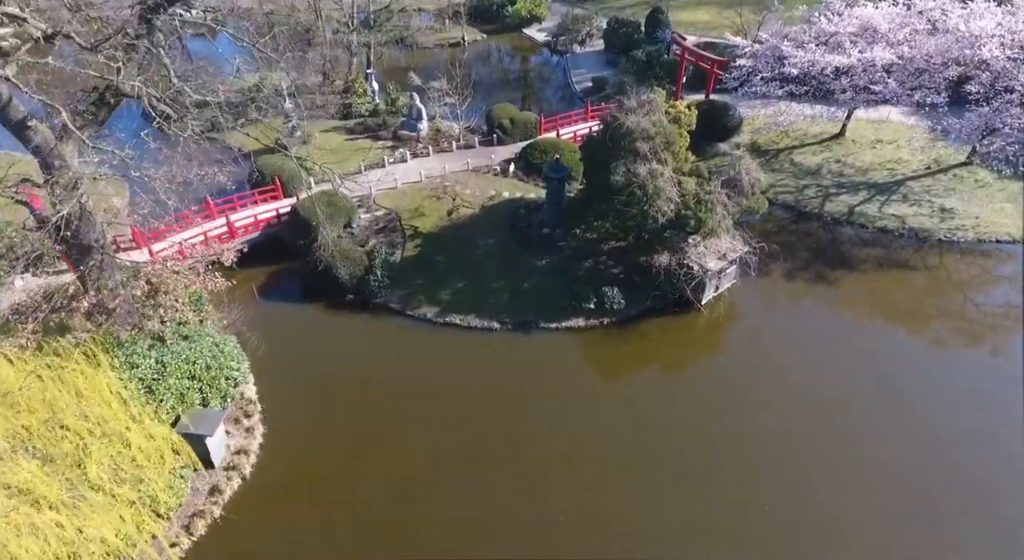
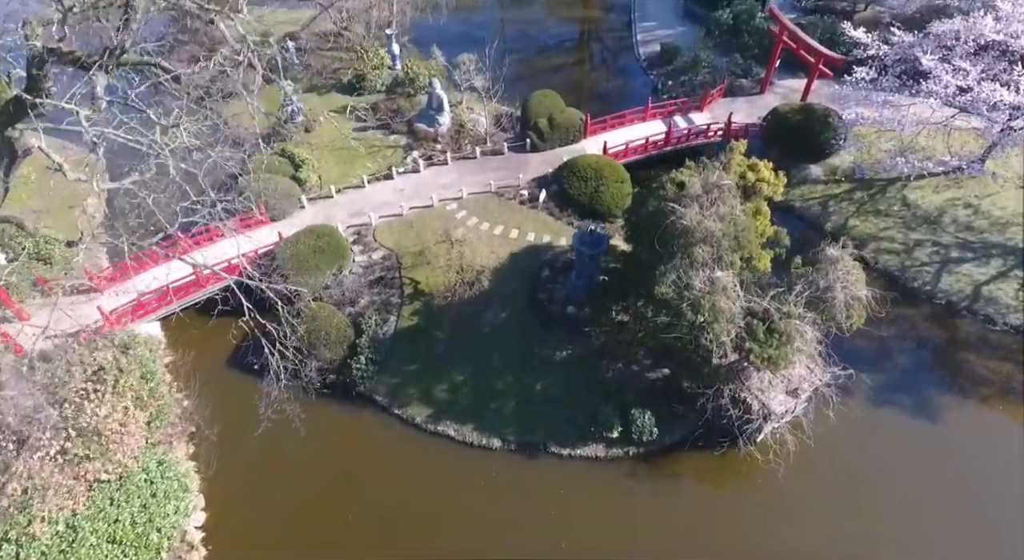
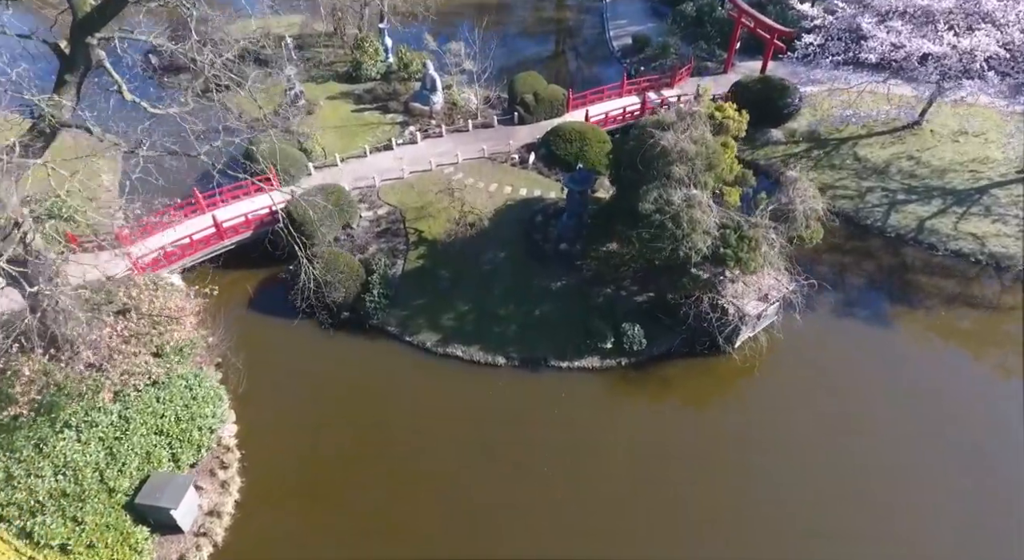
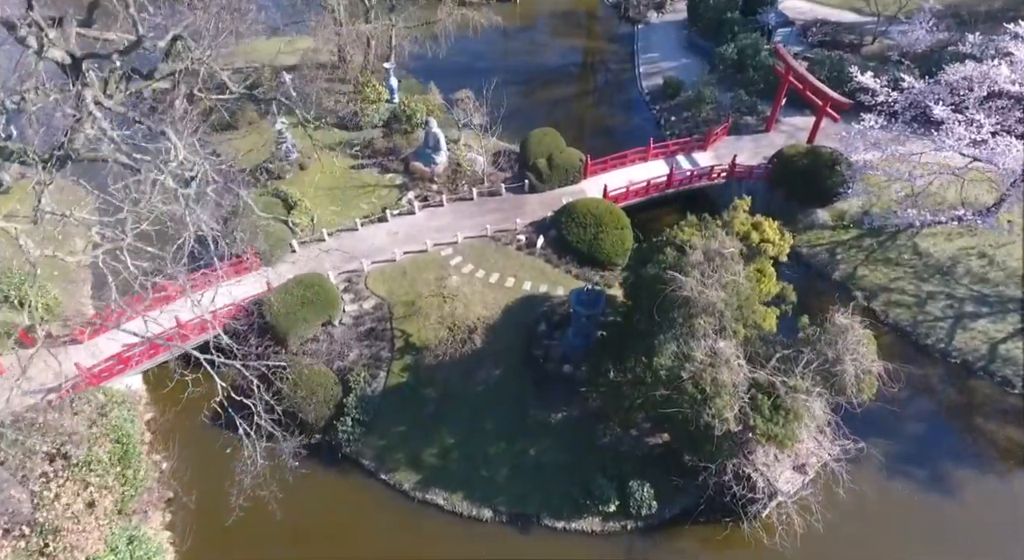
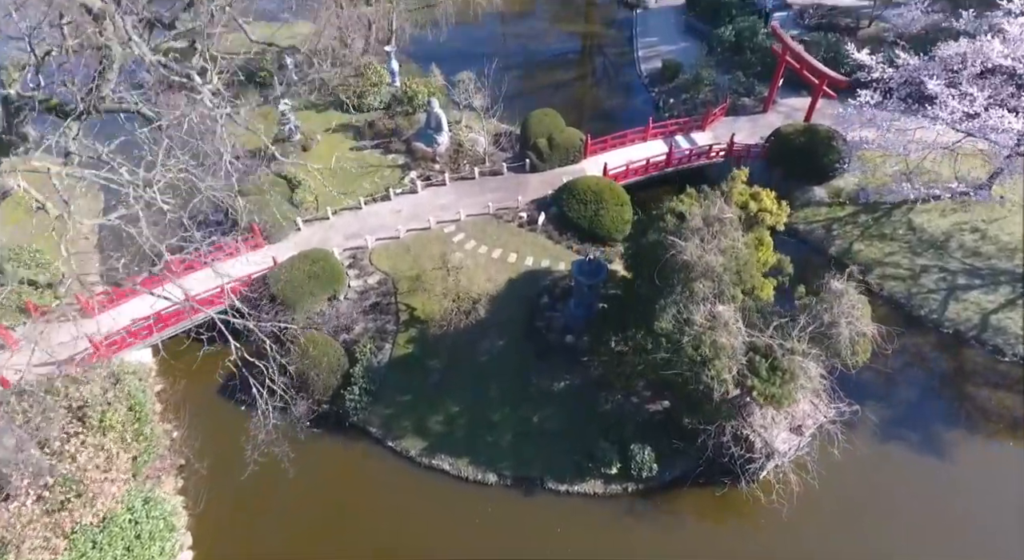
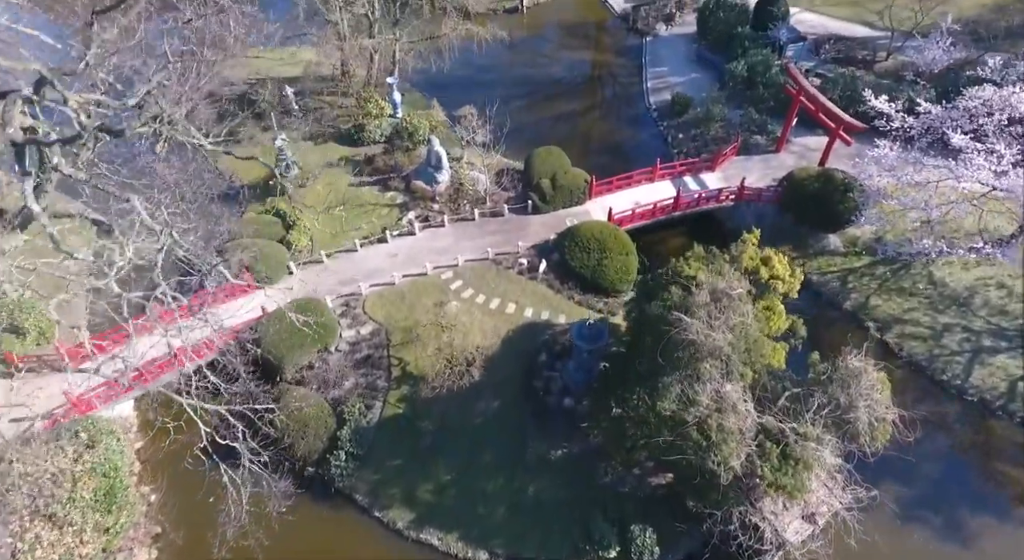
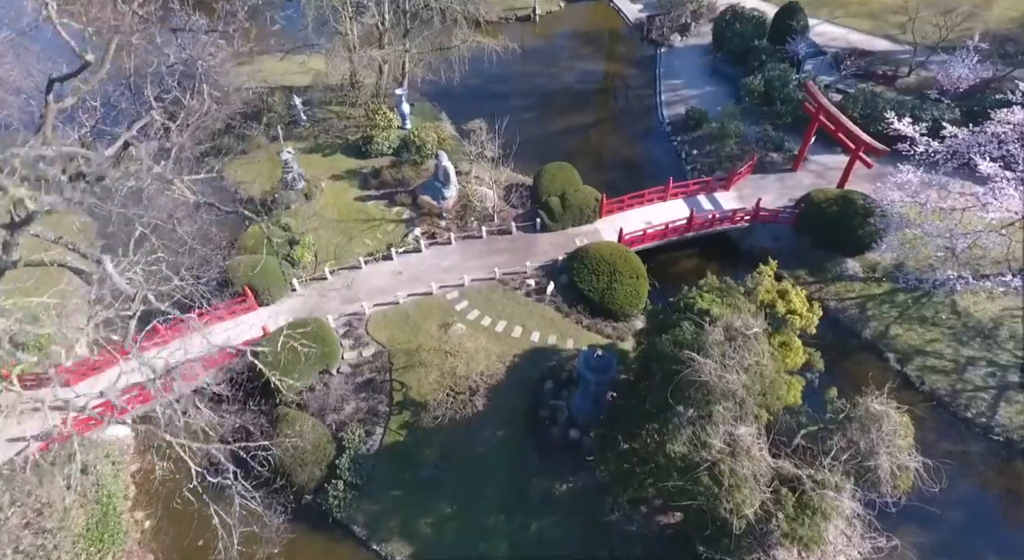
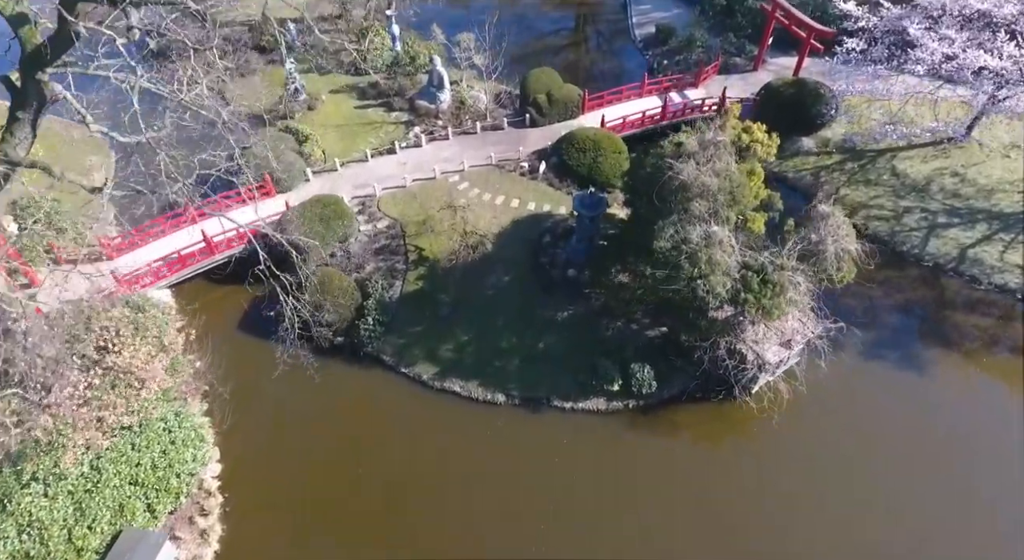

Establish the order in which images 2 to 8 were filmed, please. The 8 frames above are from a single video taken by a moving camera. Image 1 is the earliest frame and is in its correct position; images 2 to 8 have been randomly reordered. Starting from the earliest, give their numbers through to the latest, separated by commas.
3, 8, 2, 5, 4, 6, 7
